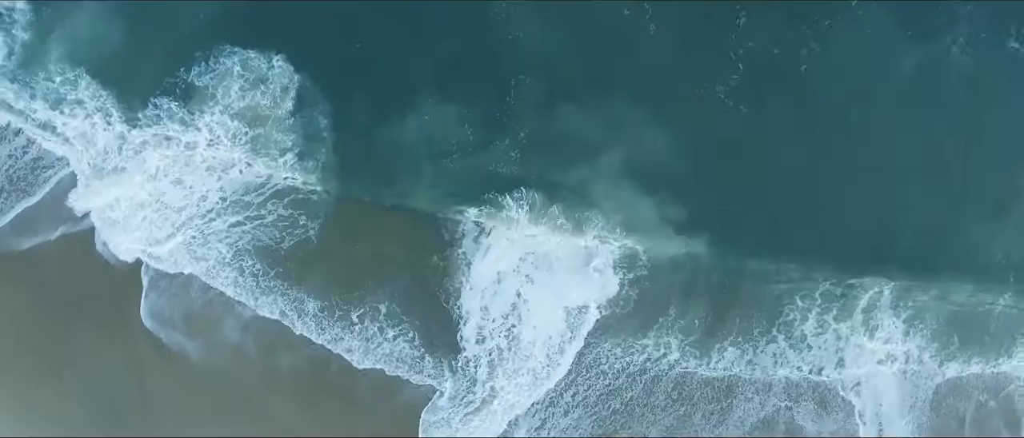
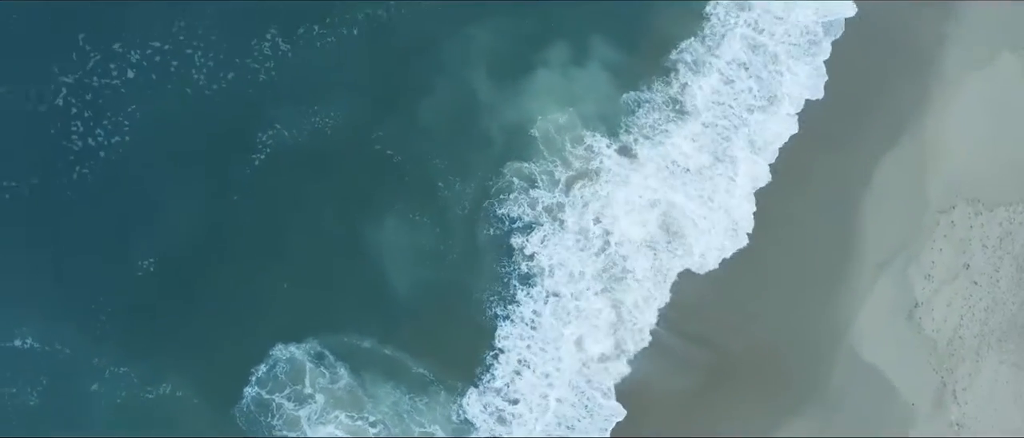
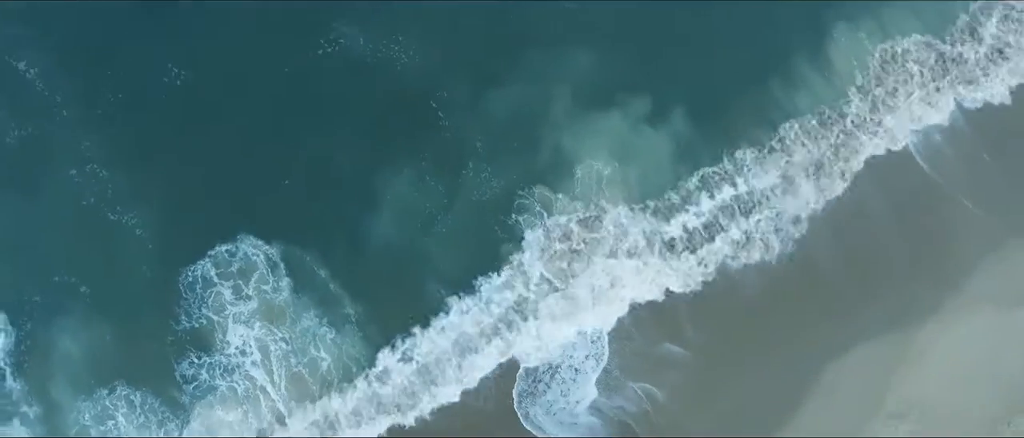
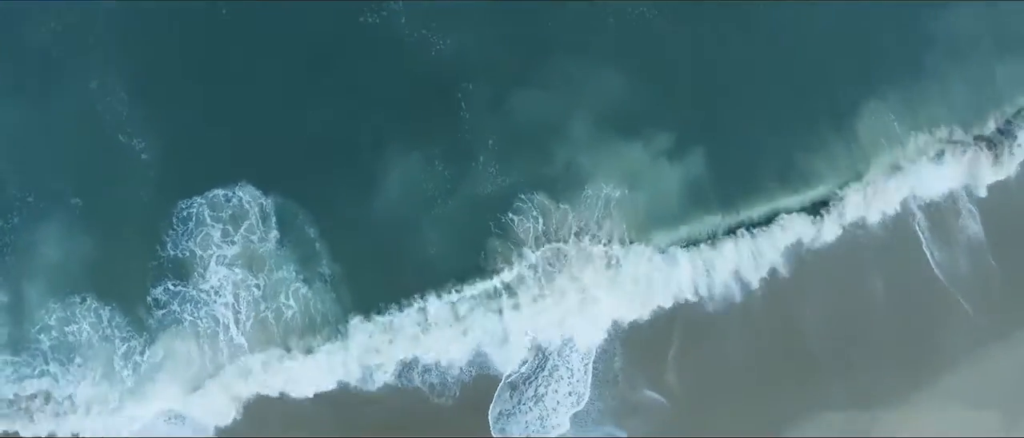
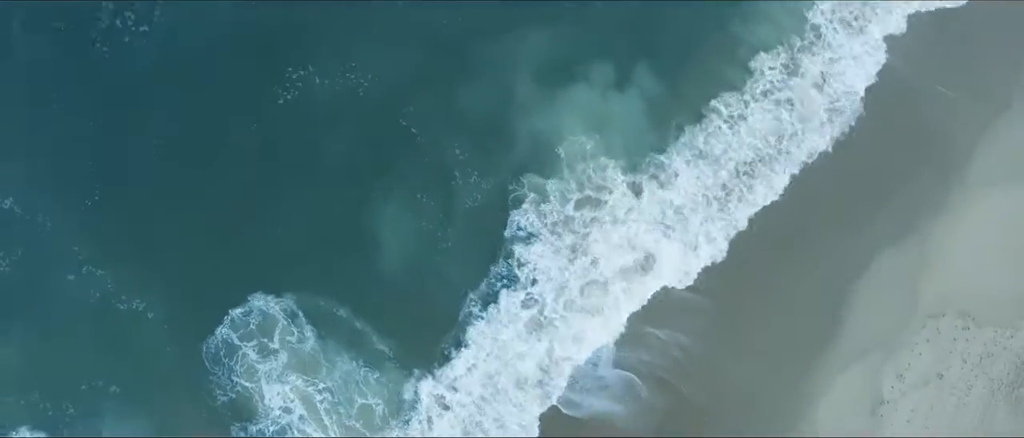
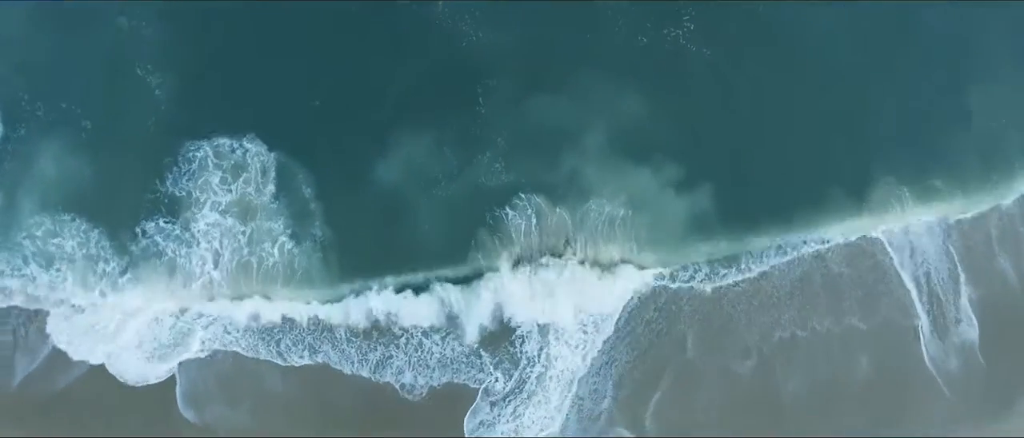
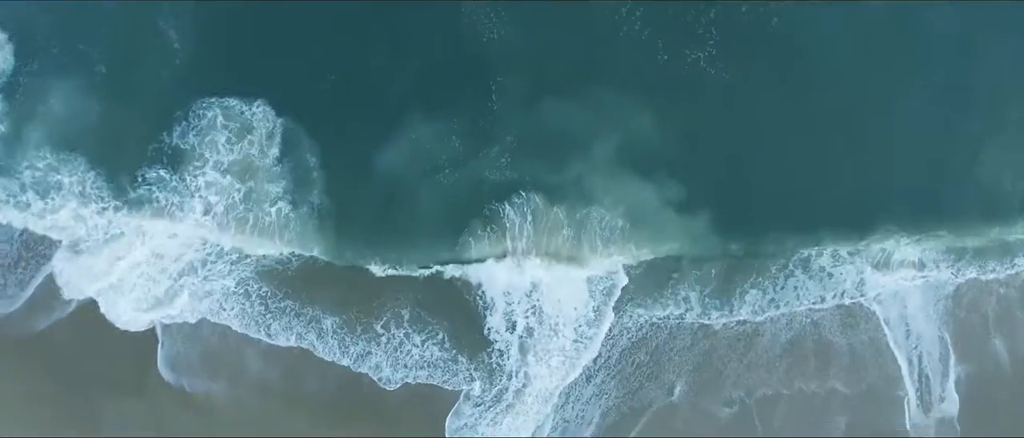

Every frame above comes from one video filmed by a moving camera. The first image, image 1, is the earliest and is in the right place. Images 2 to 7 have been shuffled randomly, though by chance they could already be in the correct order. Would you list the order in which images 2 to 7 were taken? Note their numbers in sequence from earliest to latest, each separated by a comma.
7, 6, 4, 3, 5, 2
